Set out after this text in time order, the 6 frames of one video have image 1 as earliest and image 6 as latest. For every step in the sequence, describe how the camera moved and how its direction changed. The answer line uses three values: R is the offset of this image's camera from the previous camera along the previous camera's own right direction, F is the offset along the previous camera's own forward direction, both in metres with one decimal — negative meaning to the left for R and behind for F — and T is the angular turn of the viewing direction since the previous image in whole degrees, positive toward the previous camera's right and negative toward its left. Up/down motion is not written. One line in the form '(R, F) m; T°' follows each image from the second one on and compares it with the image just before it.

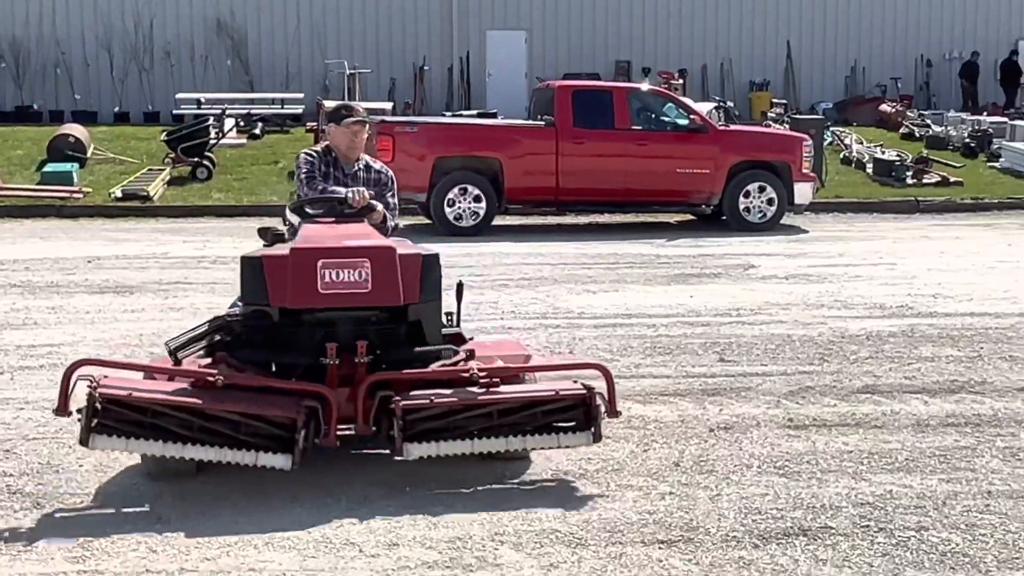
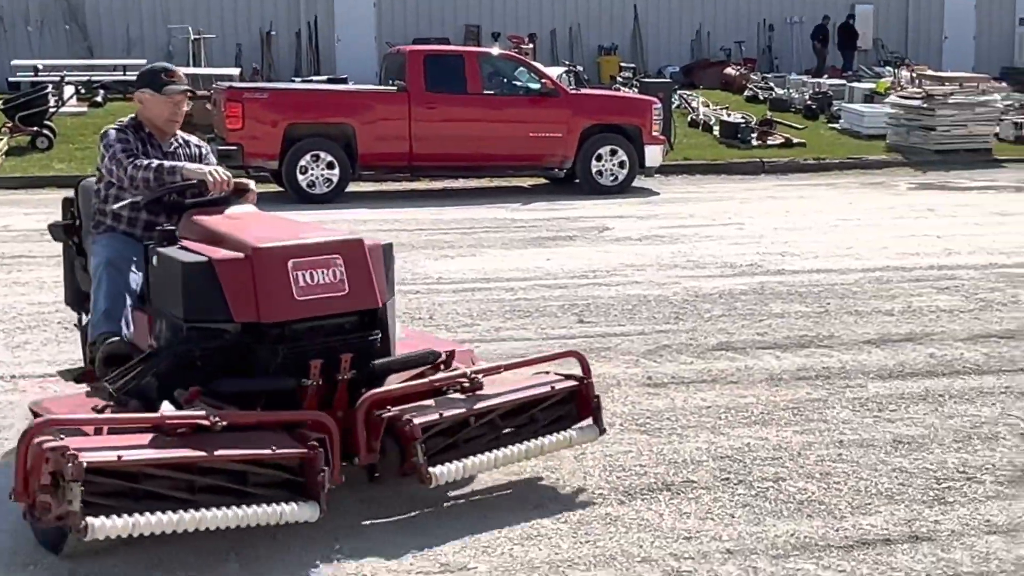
(0.0, 0.0) m; +6°
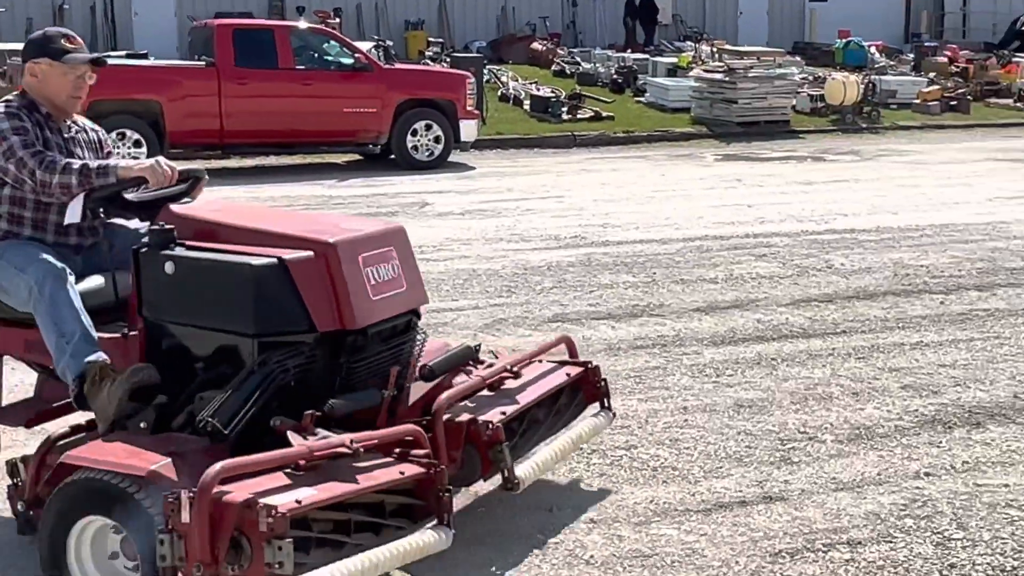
(-0.1, 0.0) m; +8°
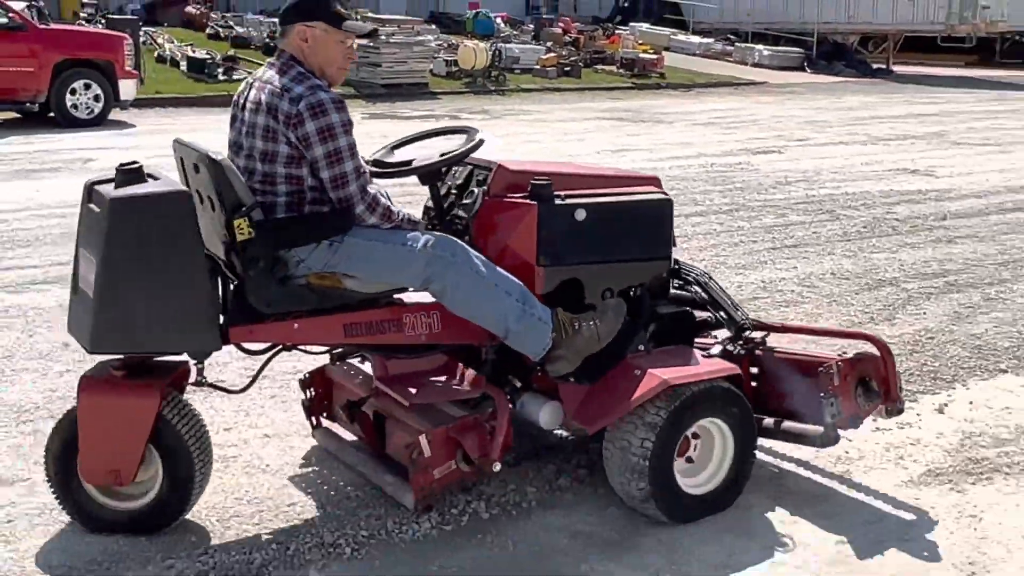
(-0.3, -1.1) m; +15°
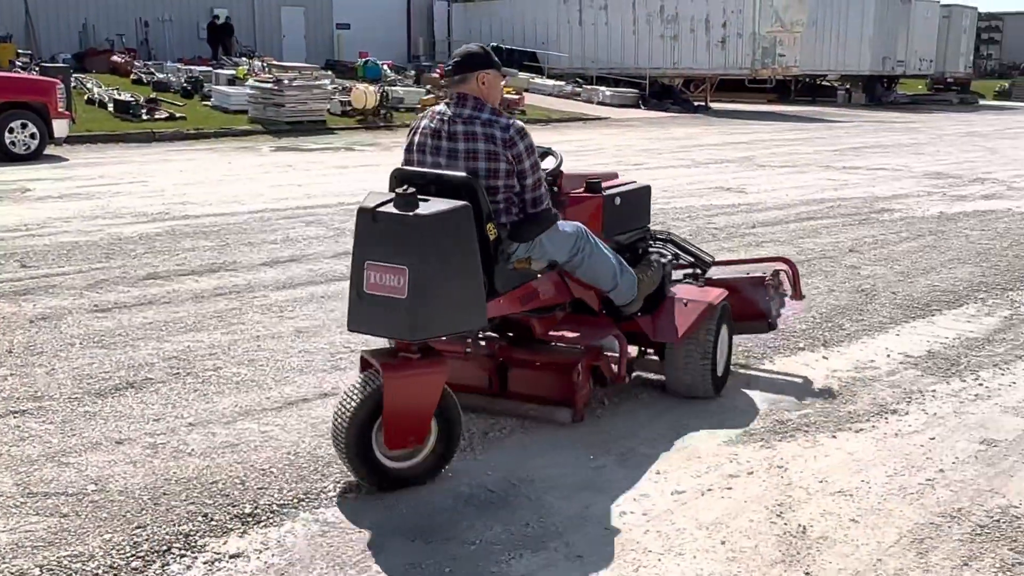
(-0.4, -2.3) m; +6°
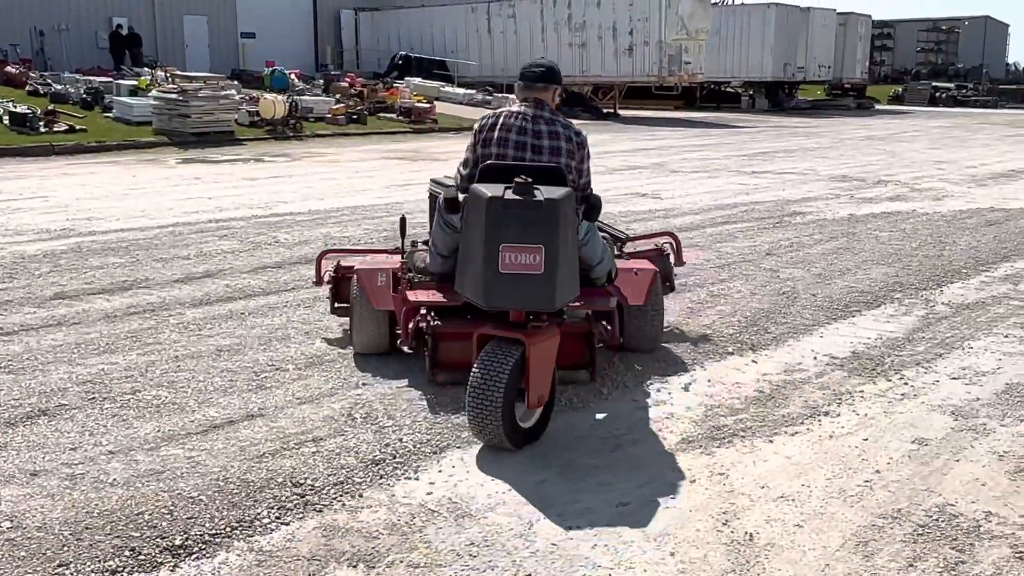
(-0.5, +0.5) m; +5°
